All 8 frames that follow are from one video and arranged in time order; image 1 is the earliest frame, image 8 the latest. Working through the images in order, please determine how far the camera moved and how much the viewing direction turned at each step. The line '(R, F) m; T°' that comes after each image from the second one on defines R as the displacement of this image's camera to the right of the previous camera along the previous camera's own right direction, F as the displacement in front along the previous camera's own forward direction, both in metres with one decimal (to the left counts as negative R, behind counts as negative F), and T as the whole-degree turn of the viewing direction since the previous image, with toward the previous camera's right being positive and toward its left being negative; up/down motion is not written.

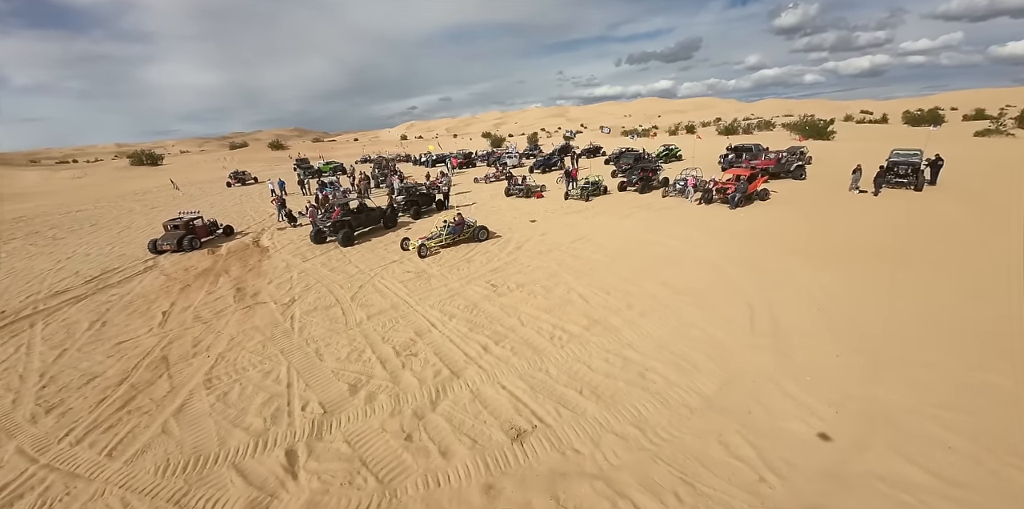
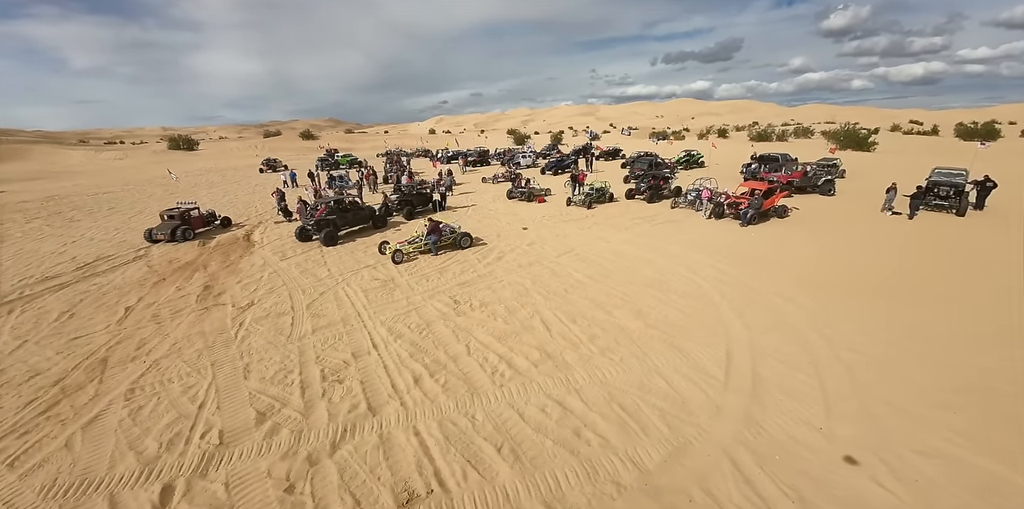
(+1.5, +0.9) m; -4°
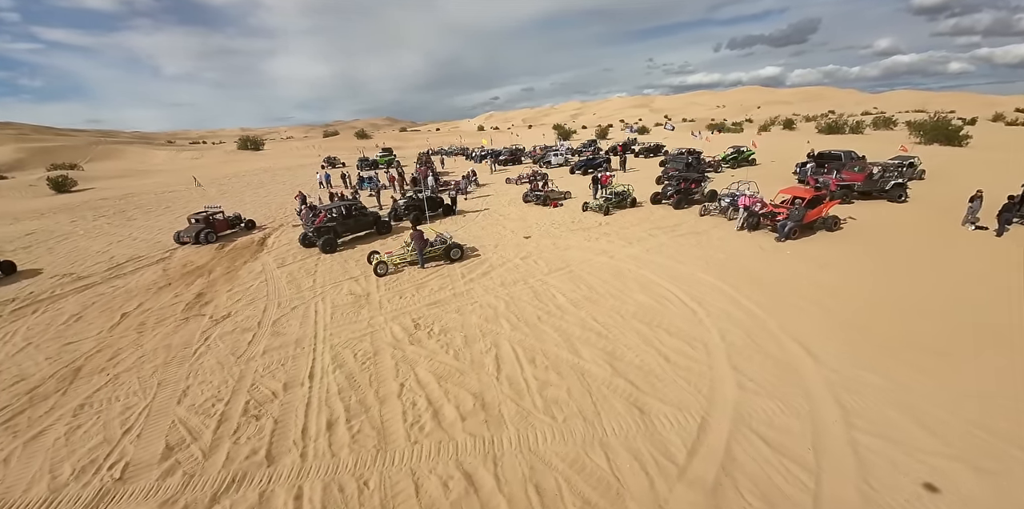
(+1.9, +1.1) m; -8°
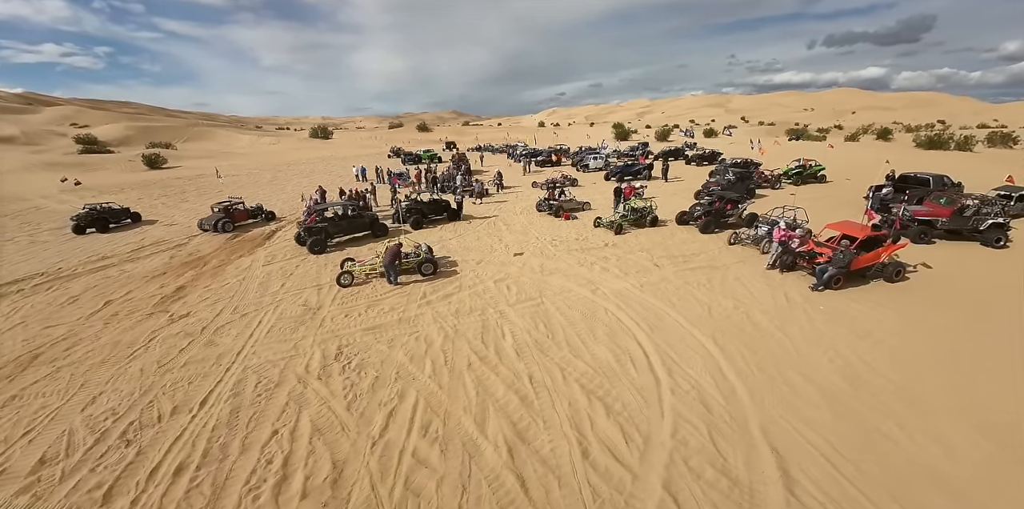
(+2.4, +1.5) m; -8°
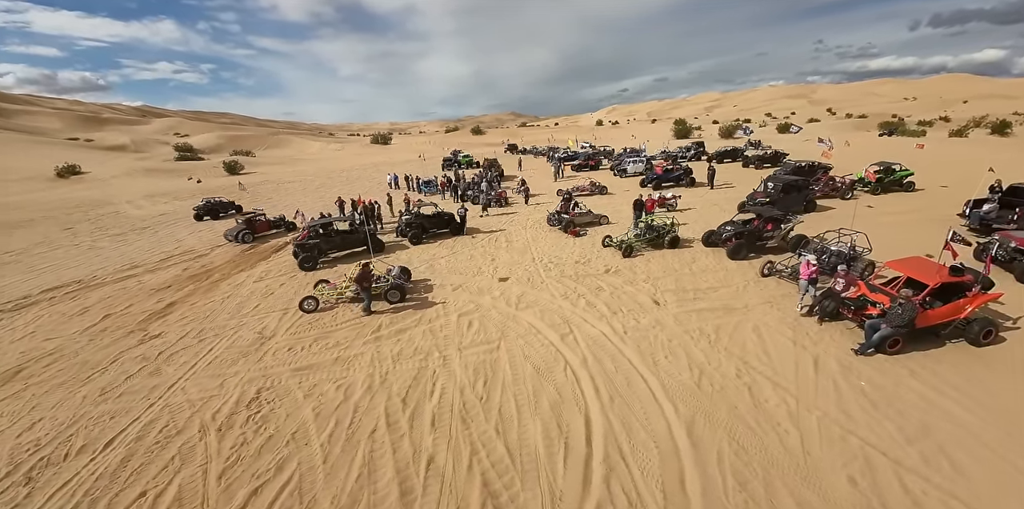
(+2.4, +1.5) m; -9°
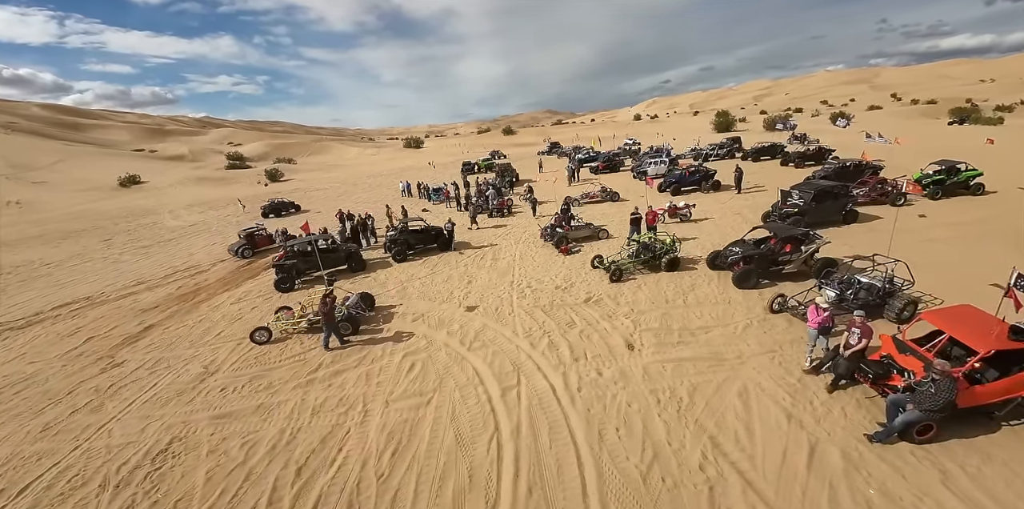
(+2.0, +1.3) m; -6°
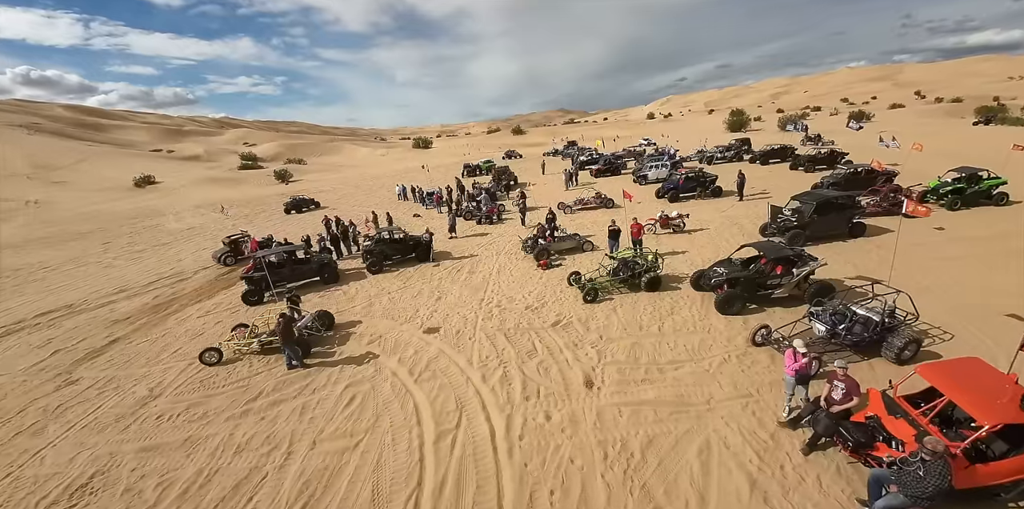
(+1.3, +0.8) m; -2°
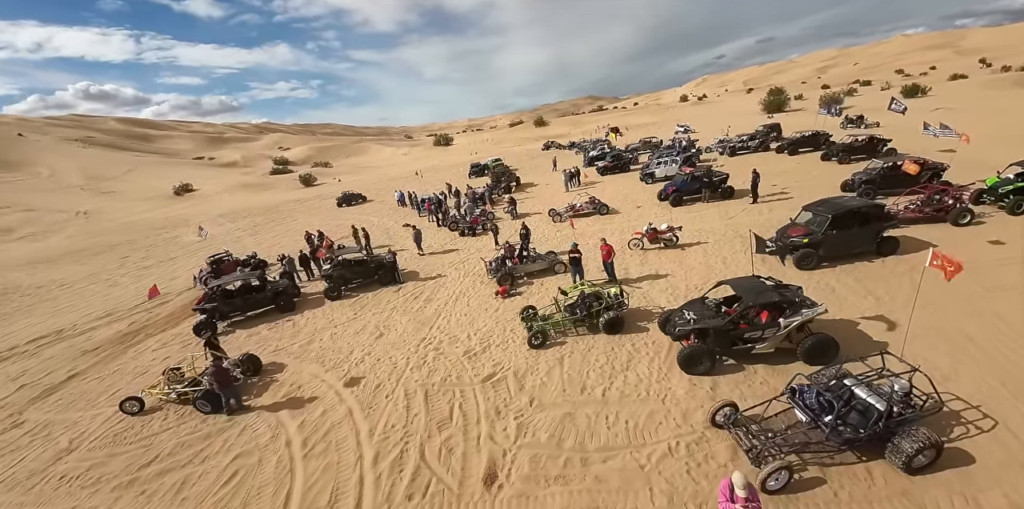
(+2.5, +1.6) m; -5°
